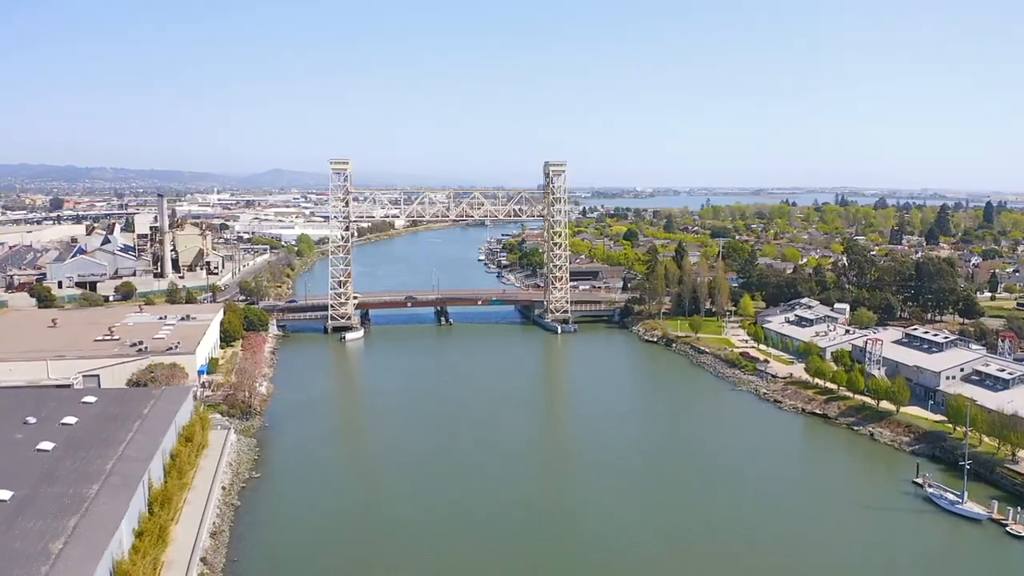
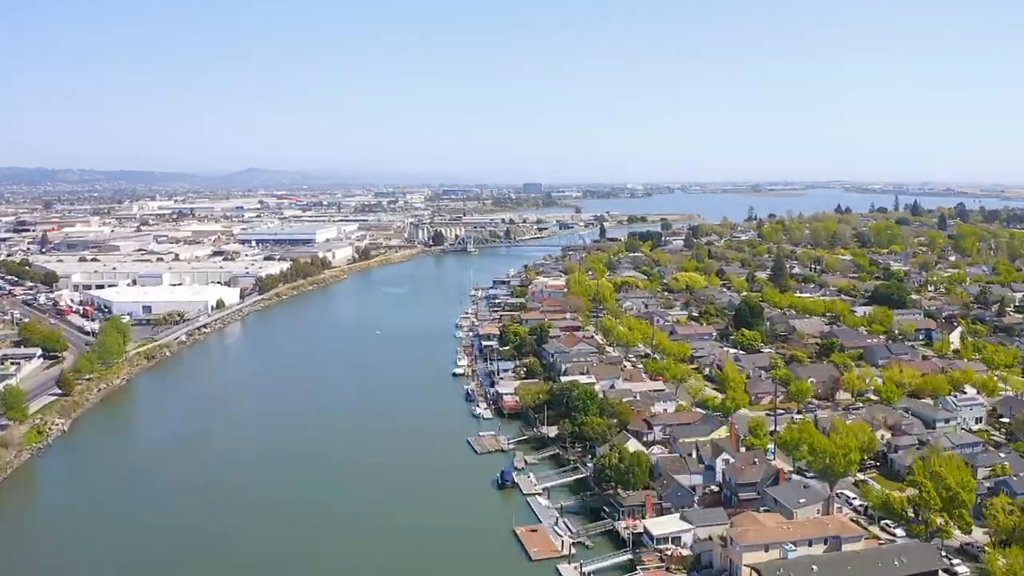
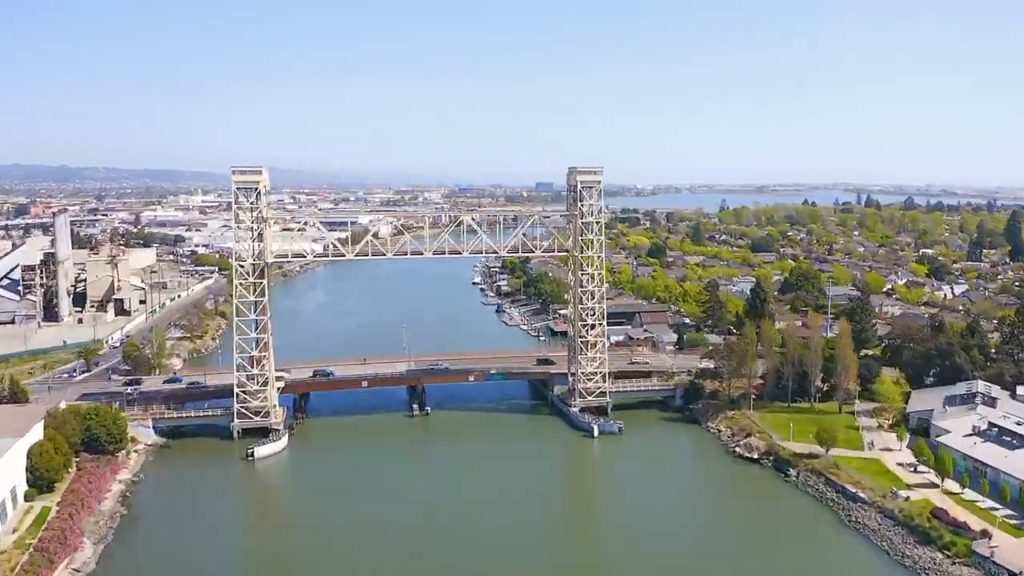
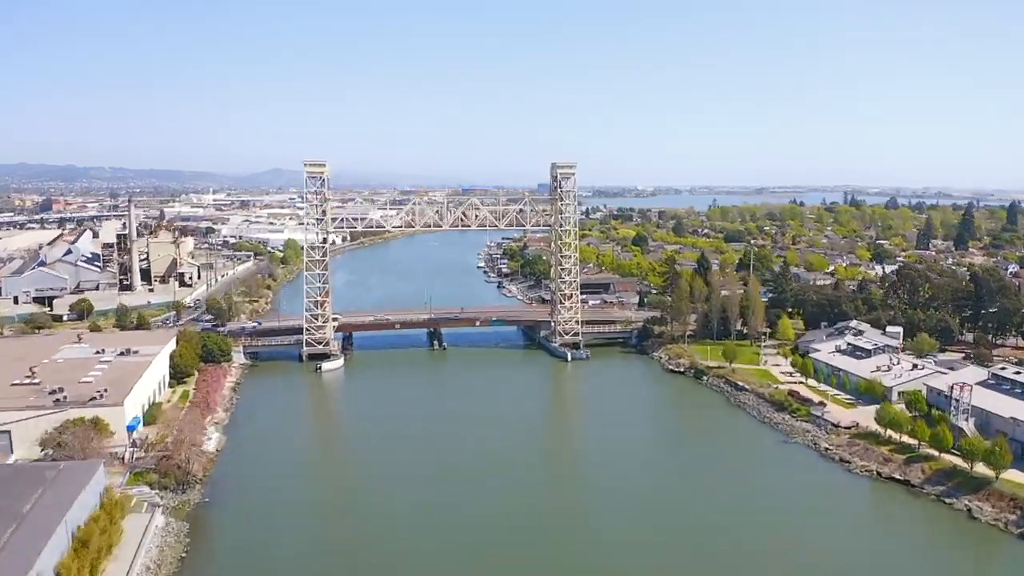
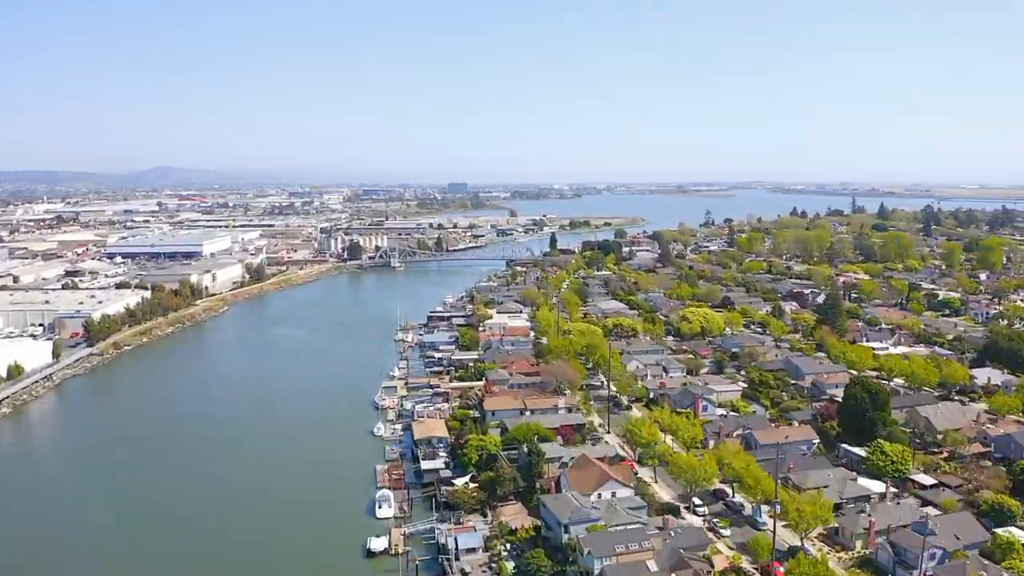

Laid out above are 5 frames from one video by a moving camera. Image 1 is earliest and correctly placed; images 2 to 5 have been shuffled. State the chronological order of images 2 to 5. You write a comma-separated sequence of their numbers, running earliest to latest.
4, 3, 2, 5
